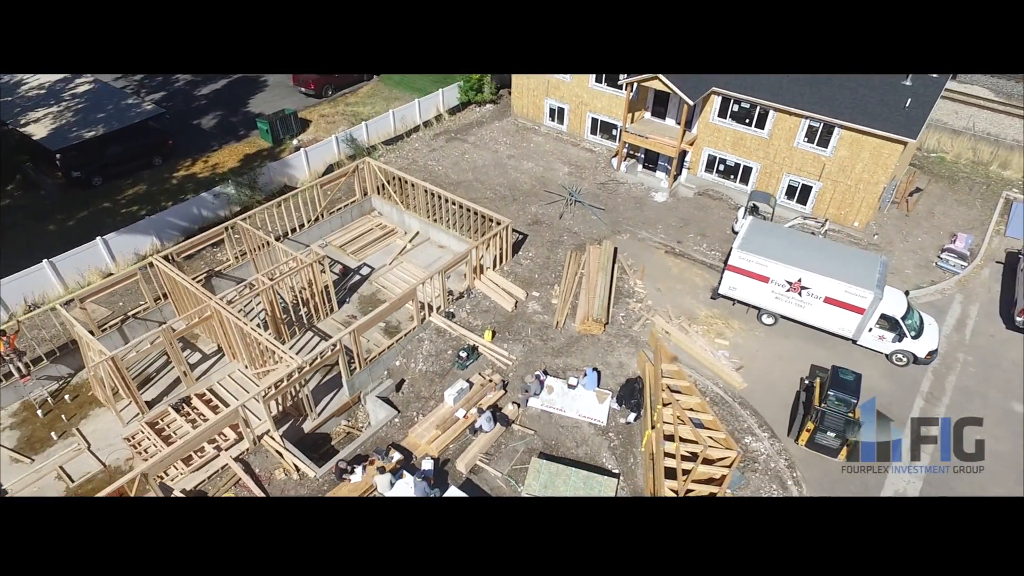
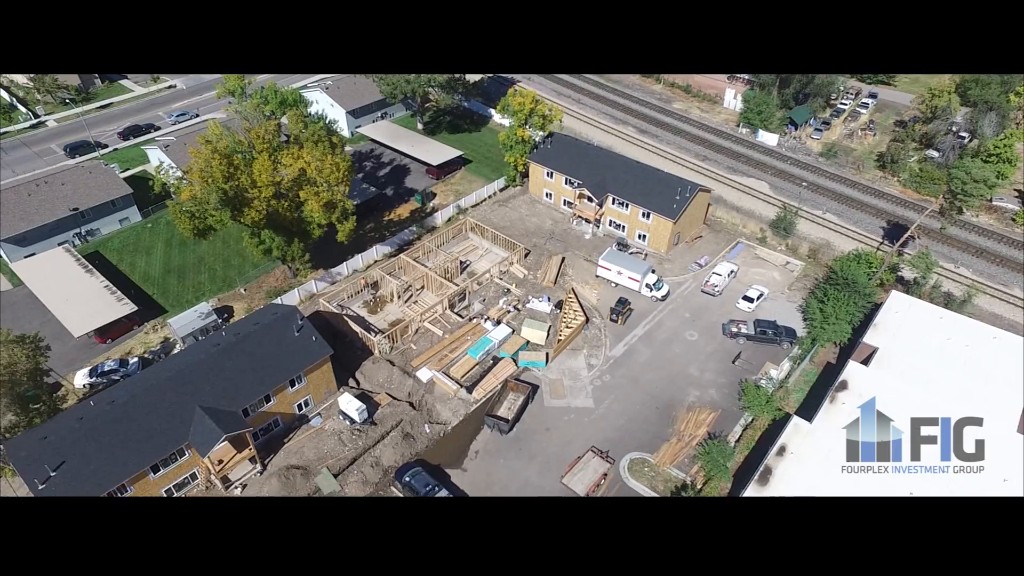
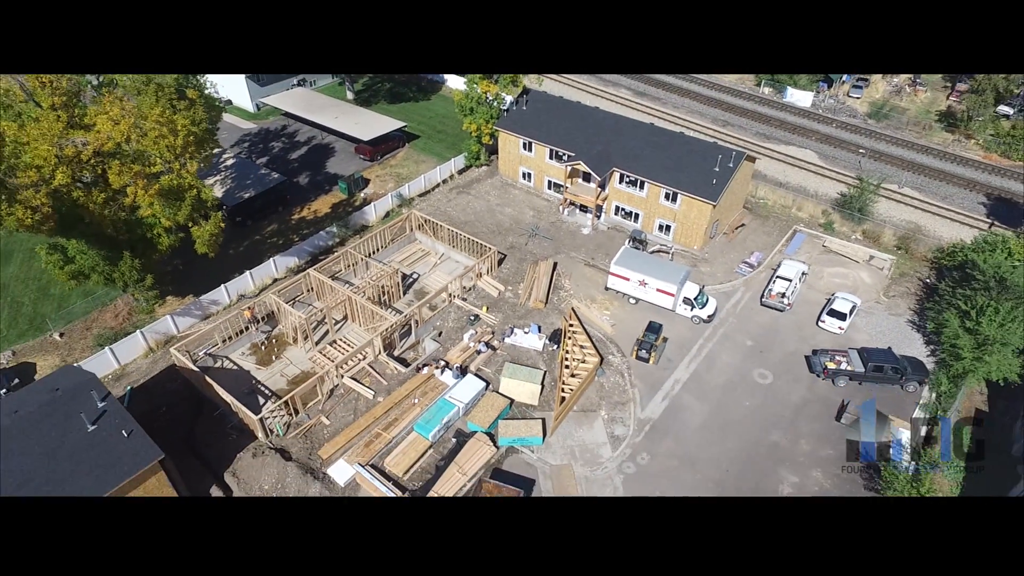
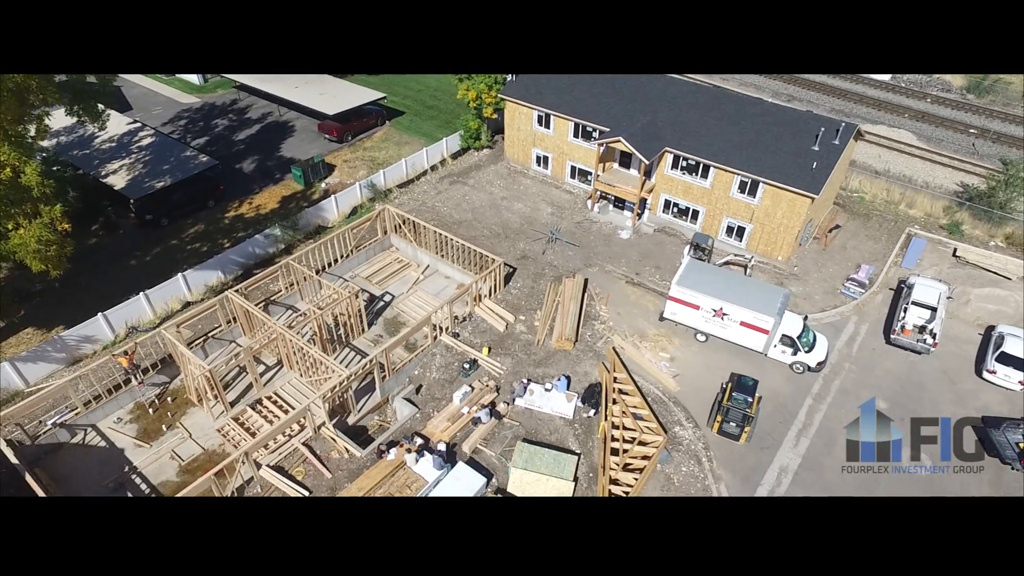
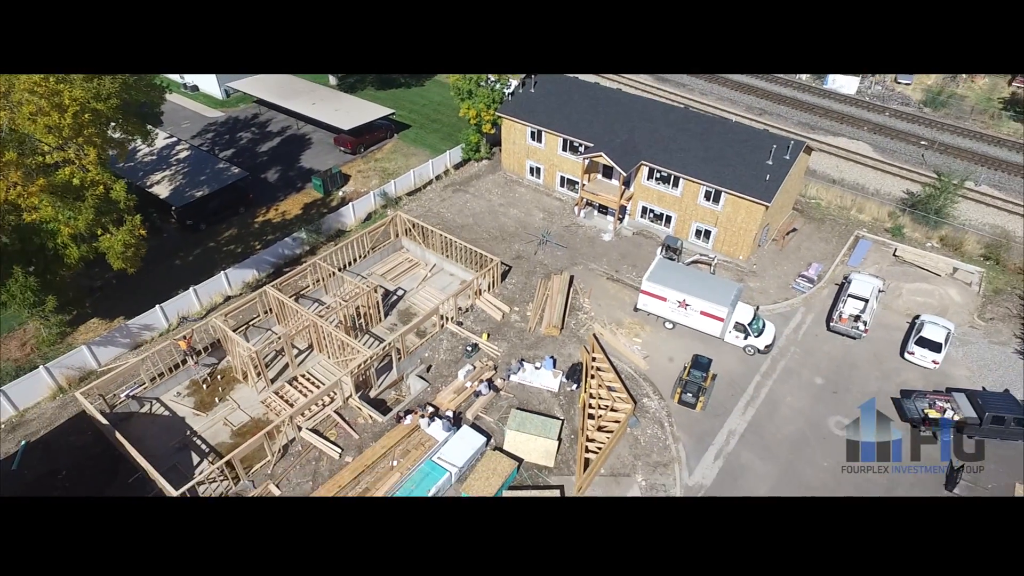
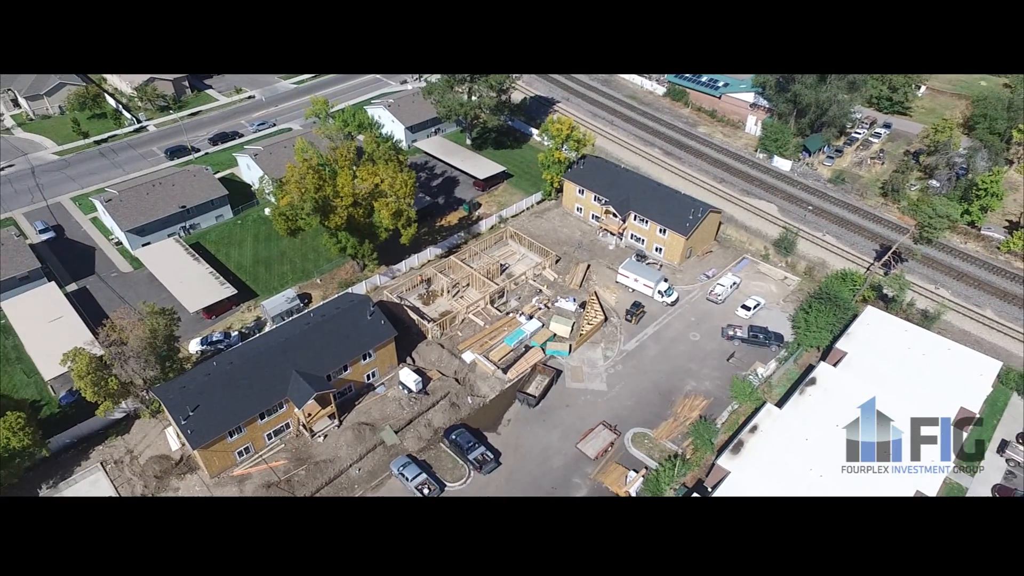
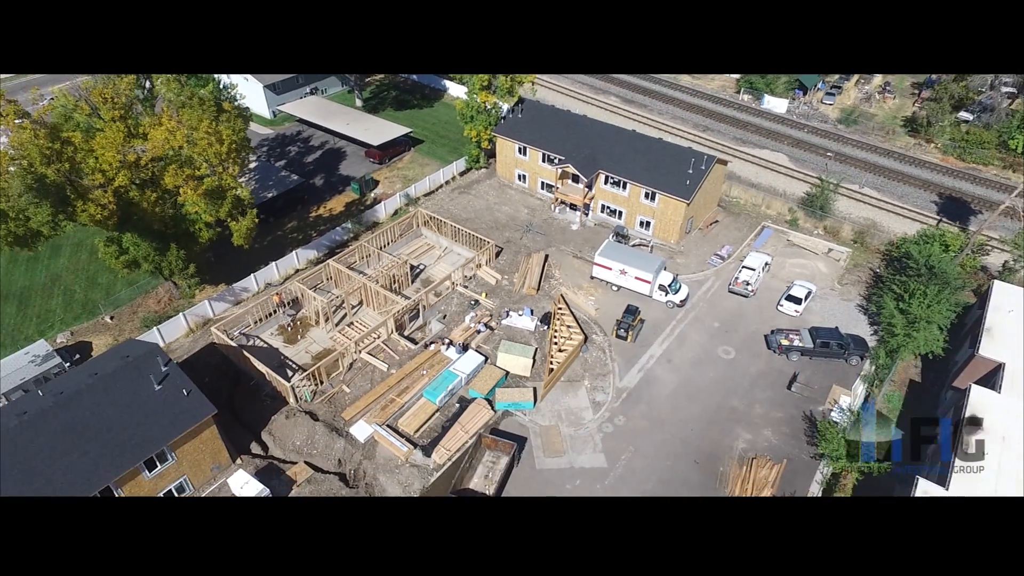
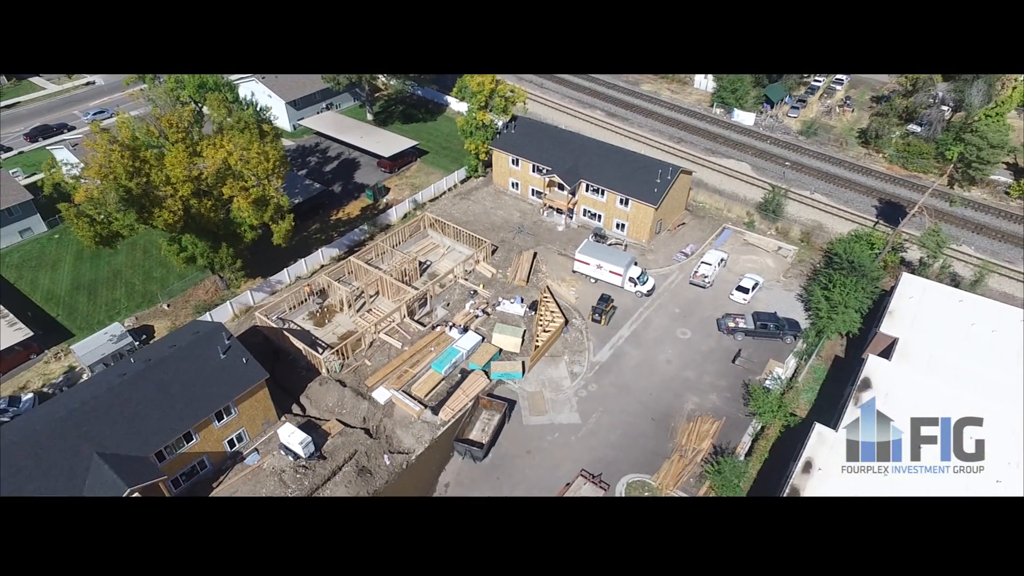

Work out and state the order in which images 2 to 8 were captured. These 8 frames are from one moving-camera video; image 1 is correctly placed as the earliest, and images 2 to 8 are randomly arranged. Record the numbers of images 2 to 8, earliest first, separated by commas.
4, 5, 3, 7, 8, 2, 6
